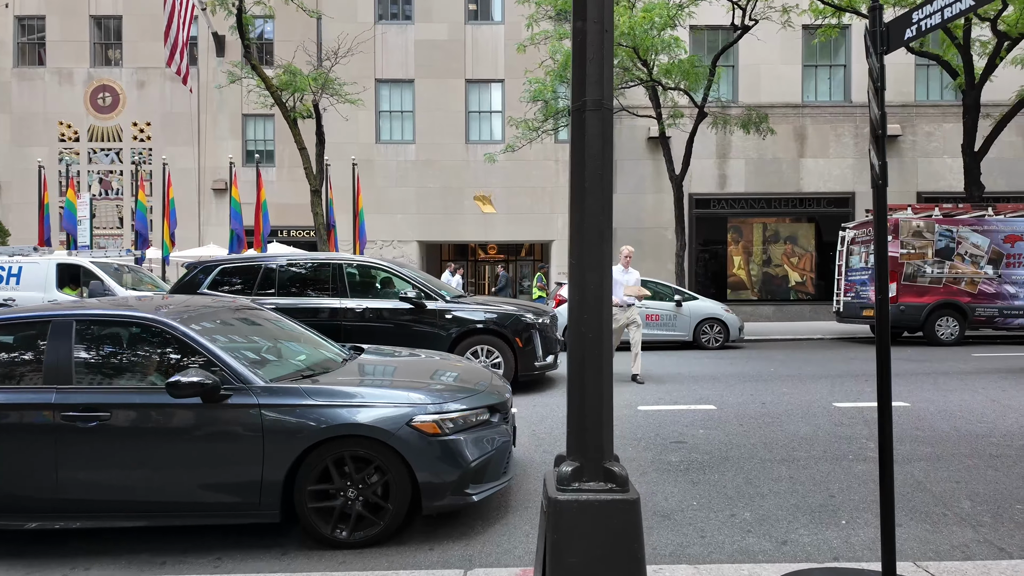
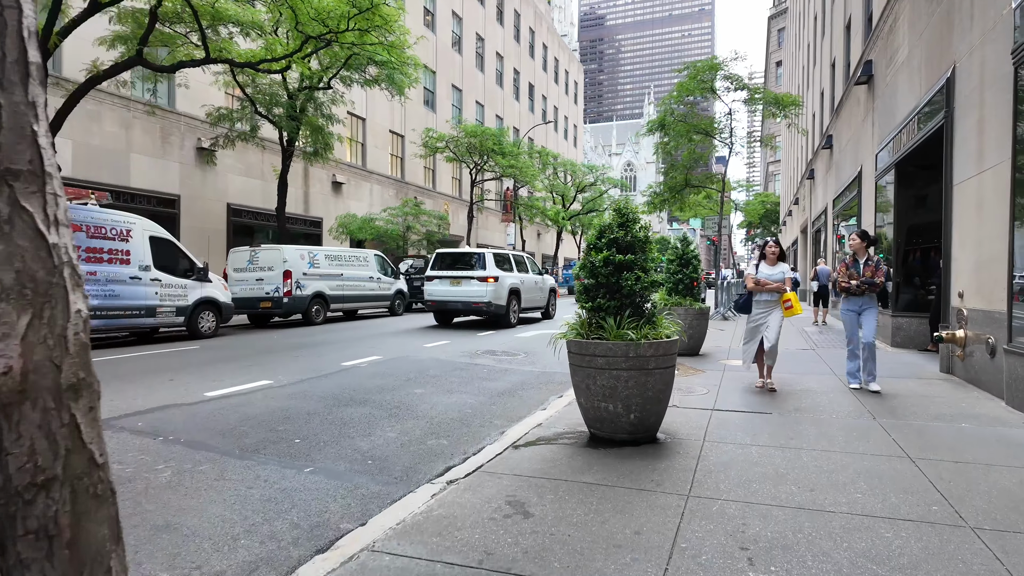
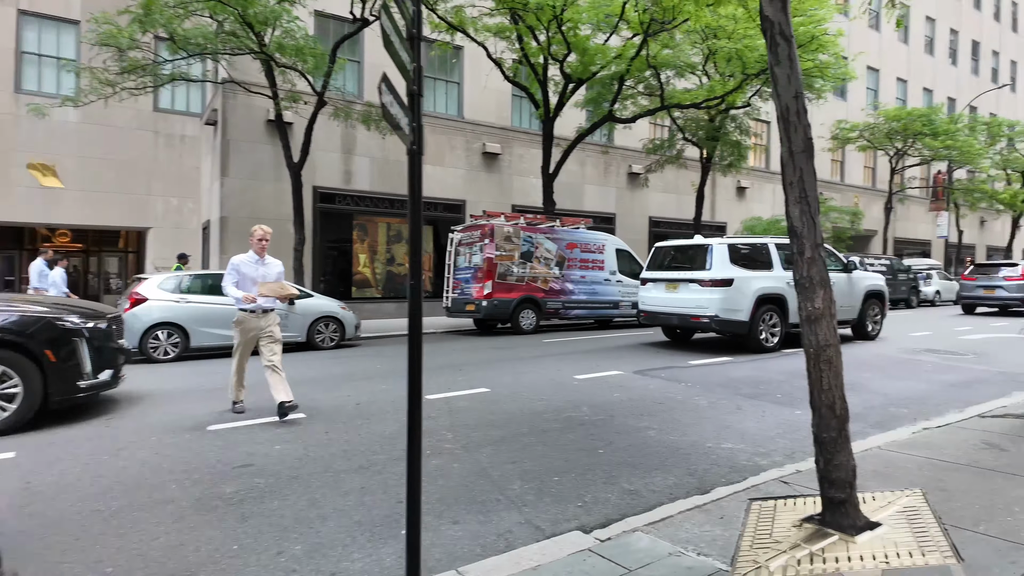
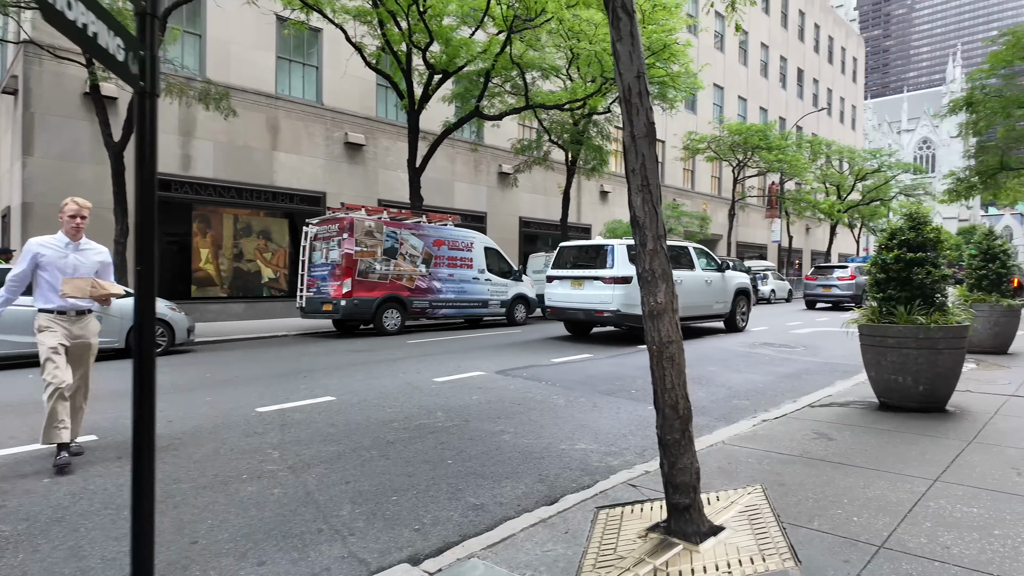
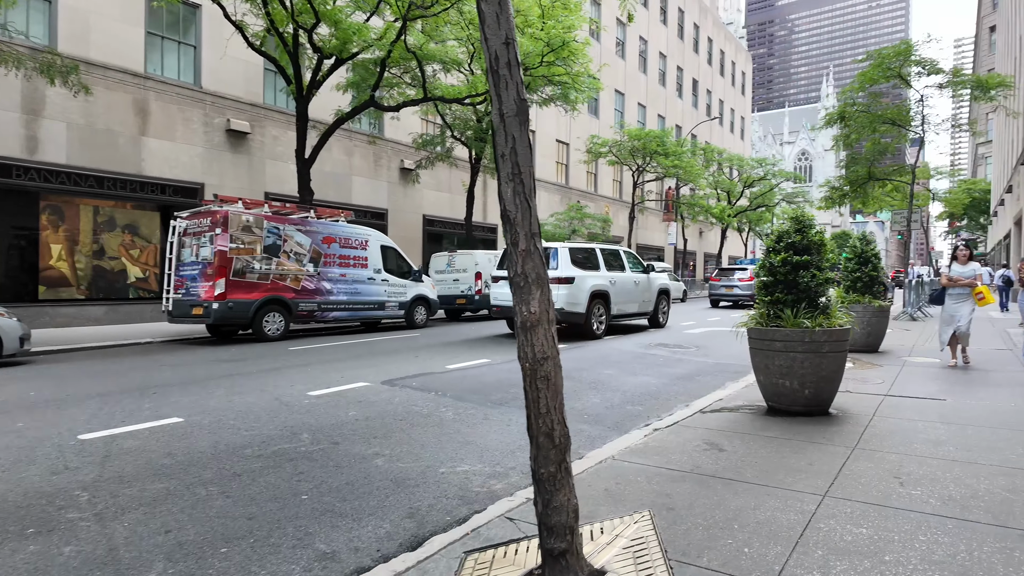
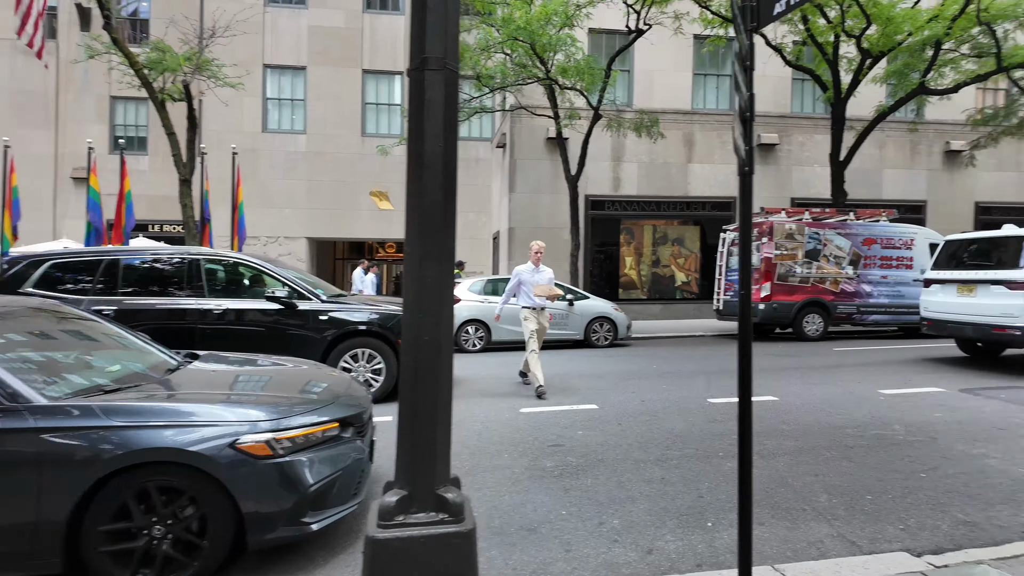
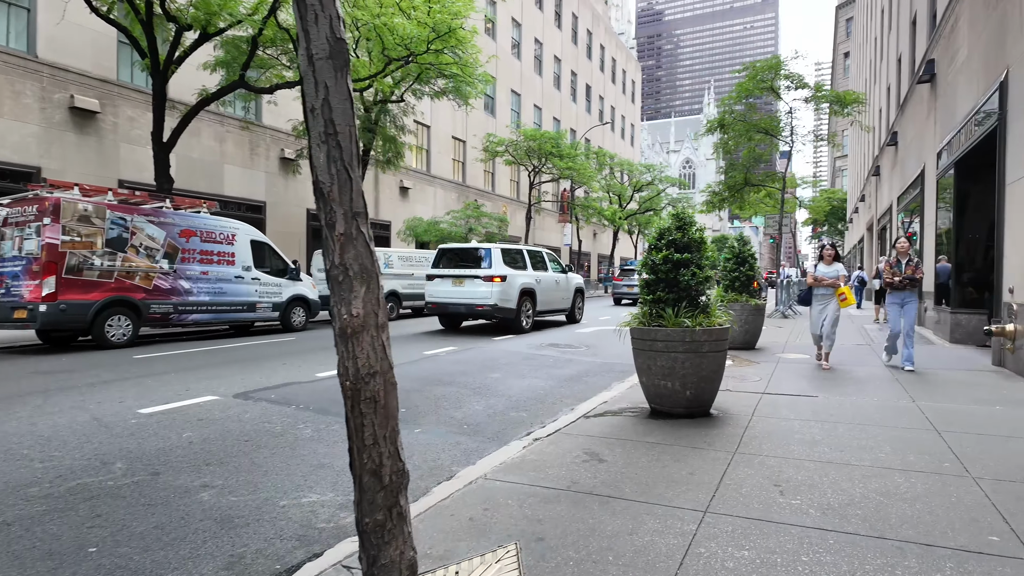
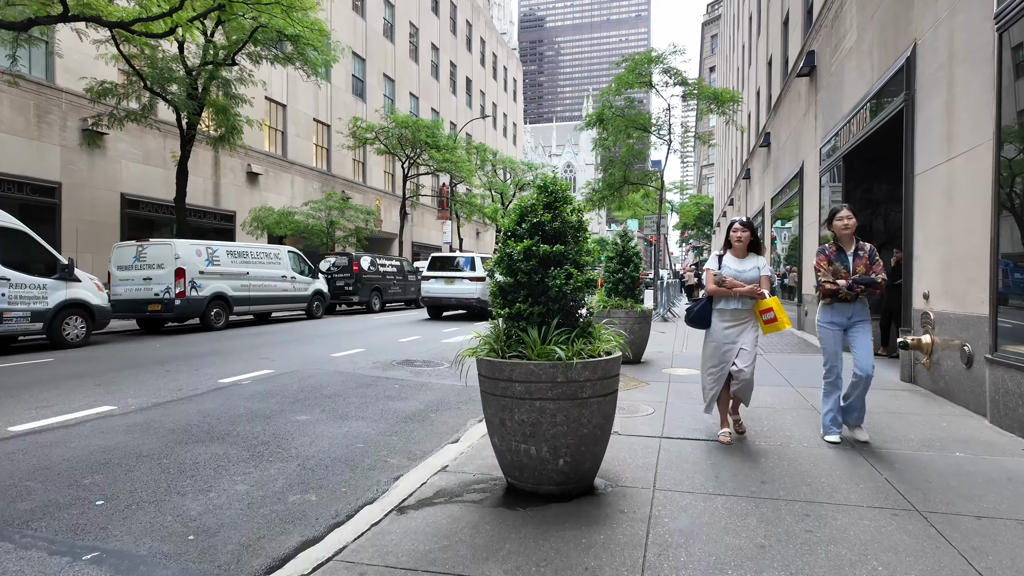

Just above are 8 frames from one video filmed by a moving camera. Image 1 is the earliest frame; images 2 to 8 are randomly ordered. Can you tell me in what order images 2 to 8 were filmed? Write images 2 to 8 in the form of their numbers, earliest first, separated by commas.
6, 3, 4, 5, 7, 2, 8
